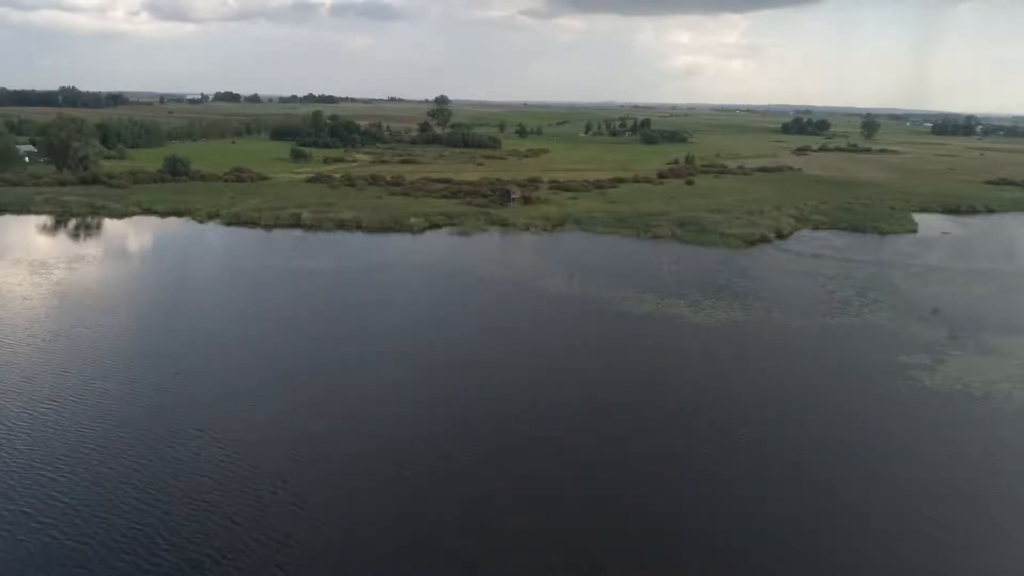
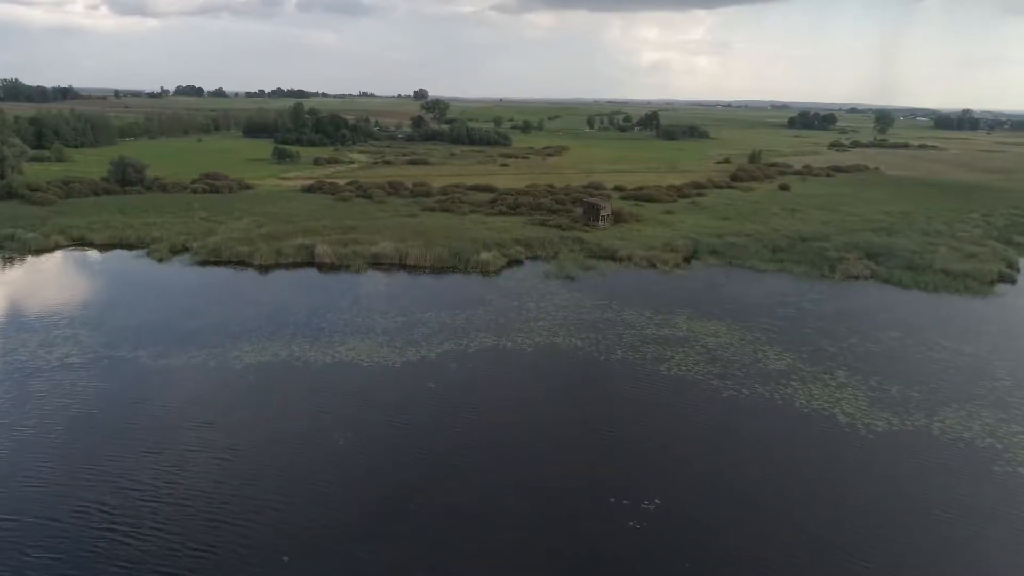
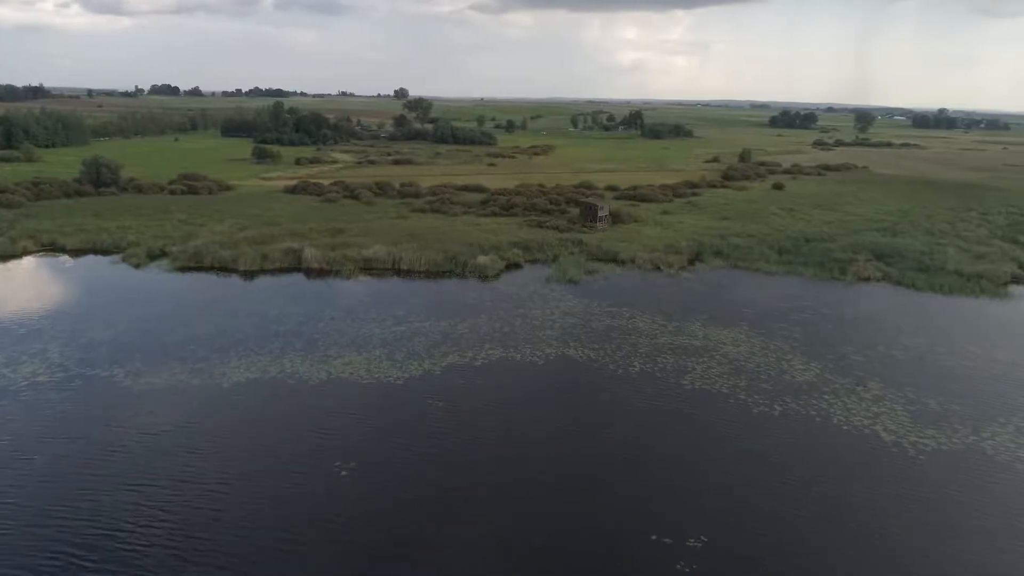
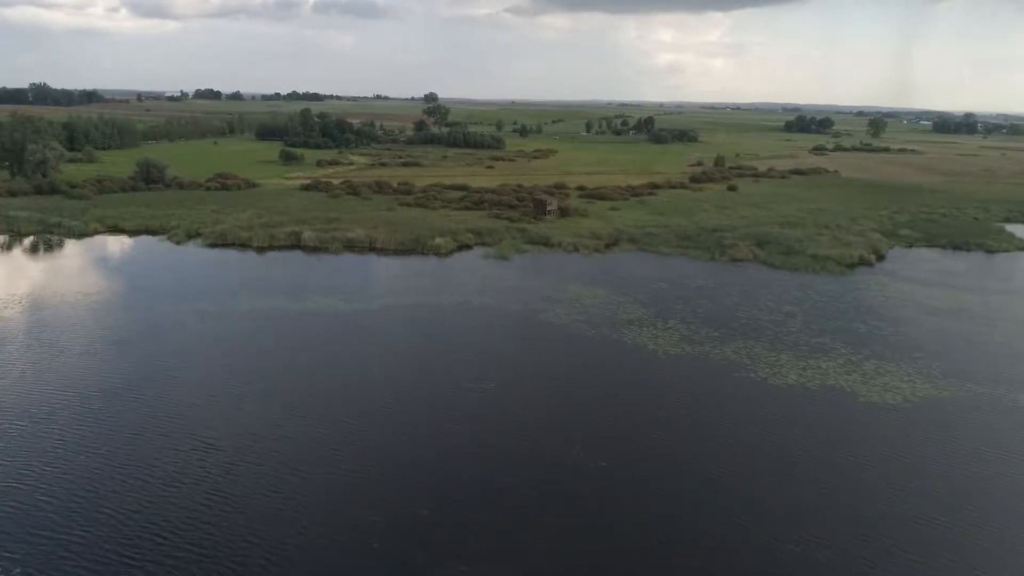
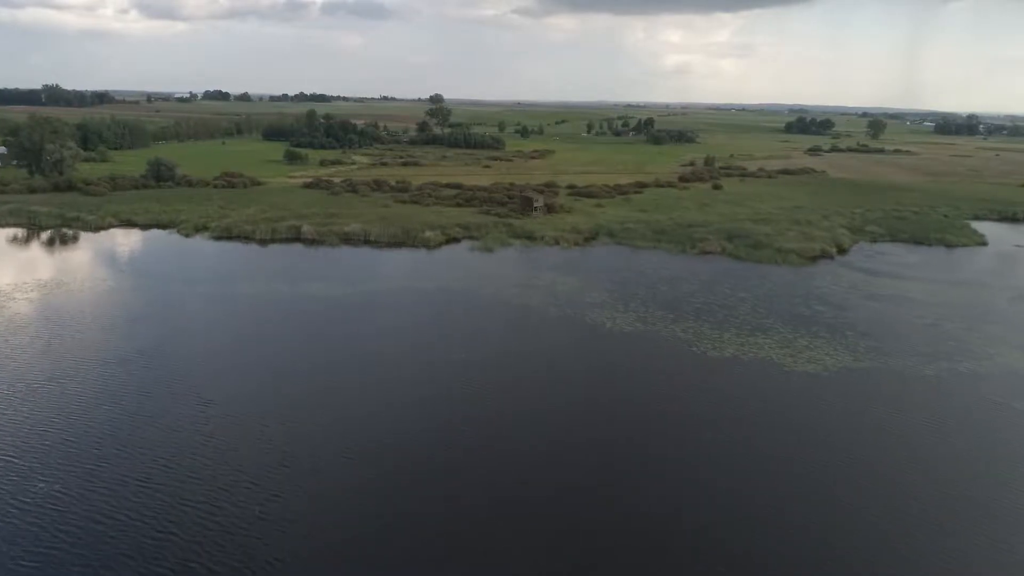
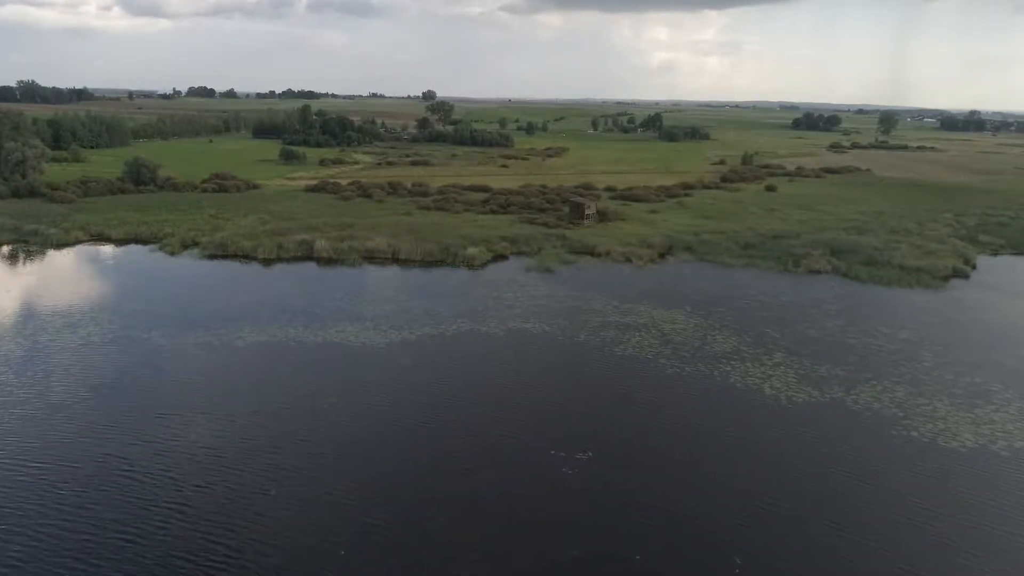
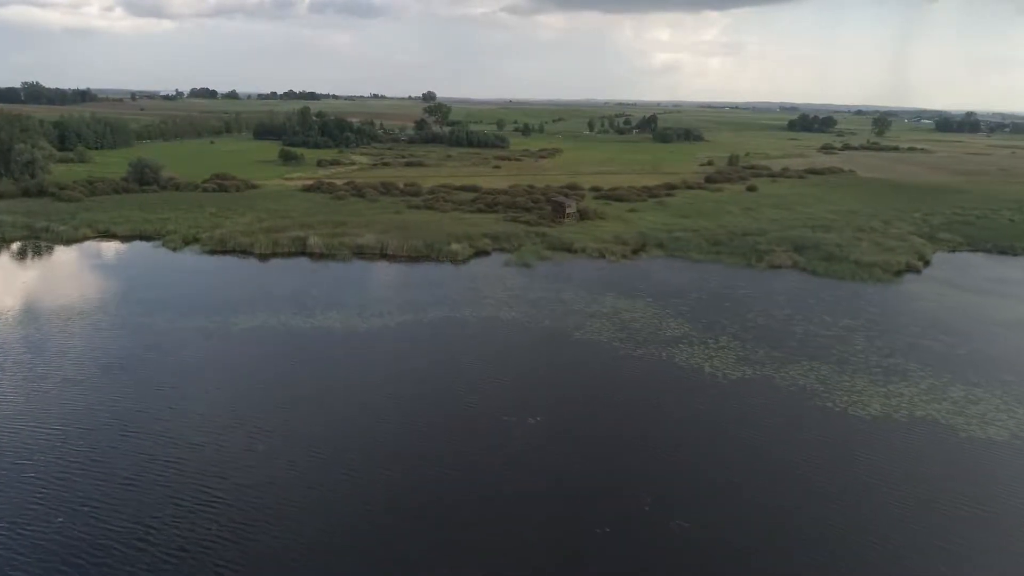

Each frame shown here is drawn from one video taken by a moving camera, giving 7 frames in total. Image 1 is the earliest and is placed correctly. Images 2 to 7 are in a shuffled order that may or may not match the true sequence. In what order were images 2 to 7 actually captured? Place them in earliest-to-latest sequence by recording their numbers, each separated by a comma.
5, 4, 7, 6, 2, 3
